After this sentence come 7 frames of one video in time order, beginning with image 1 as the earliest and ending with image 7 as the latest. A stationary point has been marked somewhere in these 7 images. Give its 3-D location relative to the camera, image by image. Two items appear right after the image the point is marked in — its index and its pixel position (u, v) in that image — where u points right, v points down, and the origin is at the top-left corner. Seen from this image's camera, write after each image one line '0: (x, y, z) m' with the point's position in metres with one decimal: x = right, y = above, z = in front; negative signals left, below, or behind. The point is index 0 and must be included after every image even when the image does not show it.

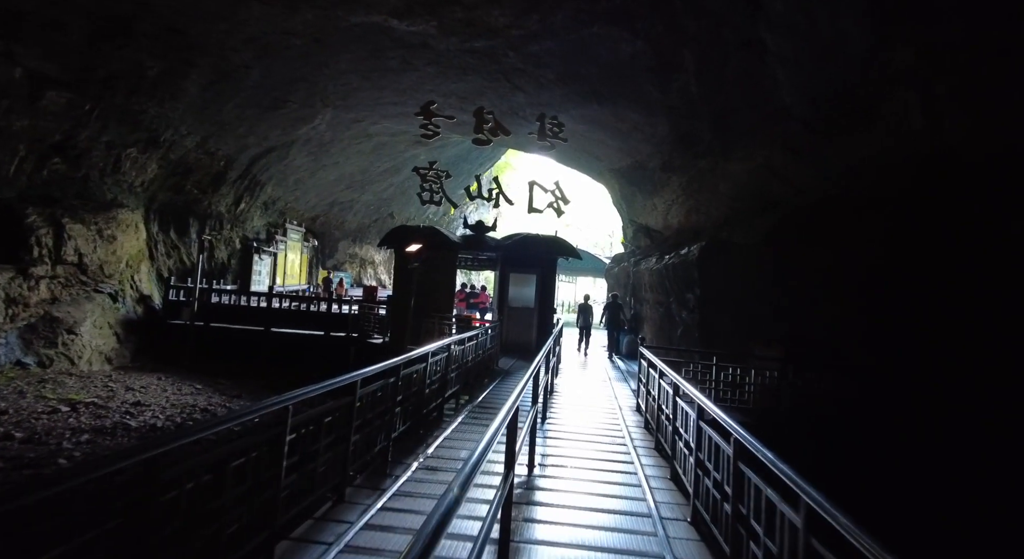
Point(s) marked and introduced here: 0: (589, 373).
0: (+1.2, -1.5, +8.8) m
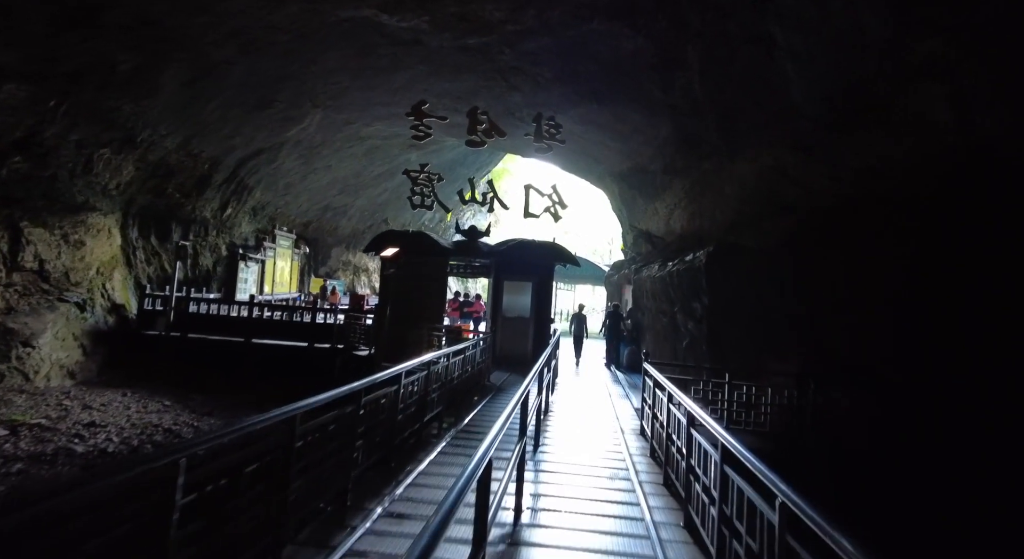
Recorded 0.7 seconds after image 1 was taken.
0: (+1.2, -1.6, +8.4) m
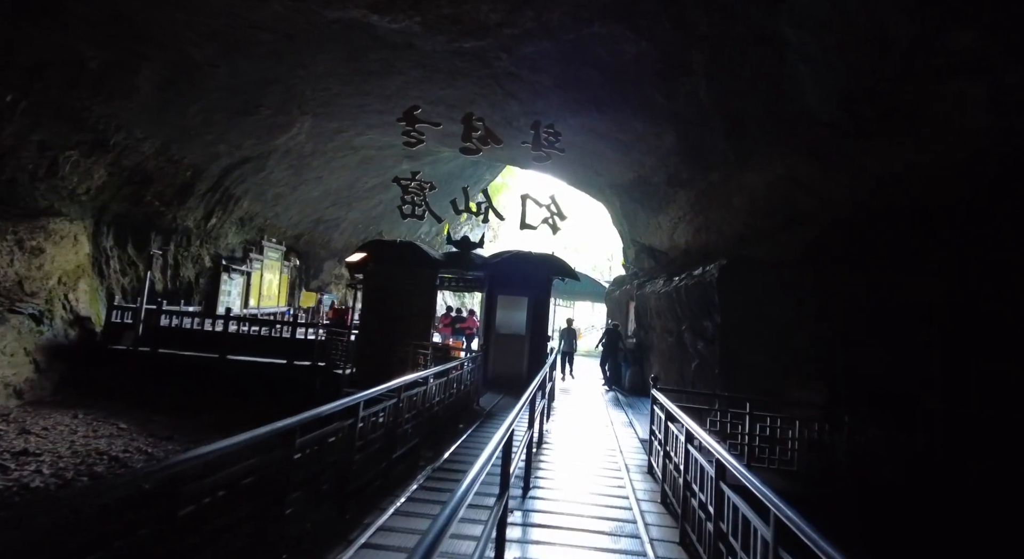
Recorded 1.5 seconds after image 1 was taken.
0: (+1.1, -1.8, +7.8) m
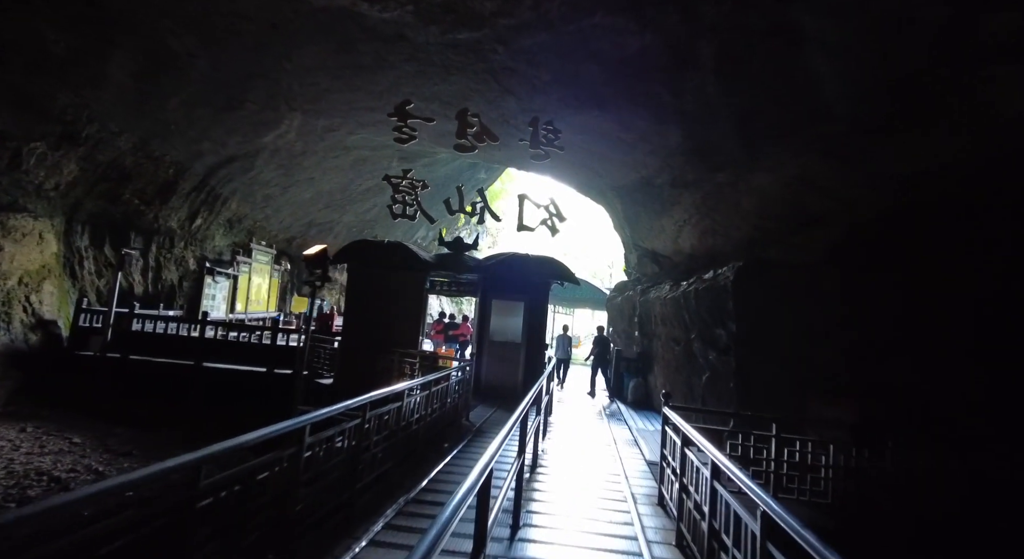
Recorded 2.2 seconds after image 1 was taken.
0: (+1.0, -1.9, +7.3) m
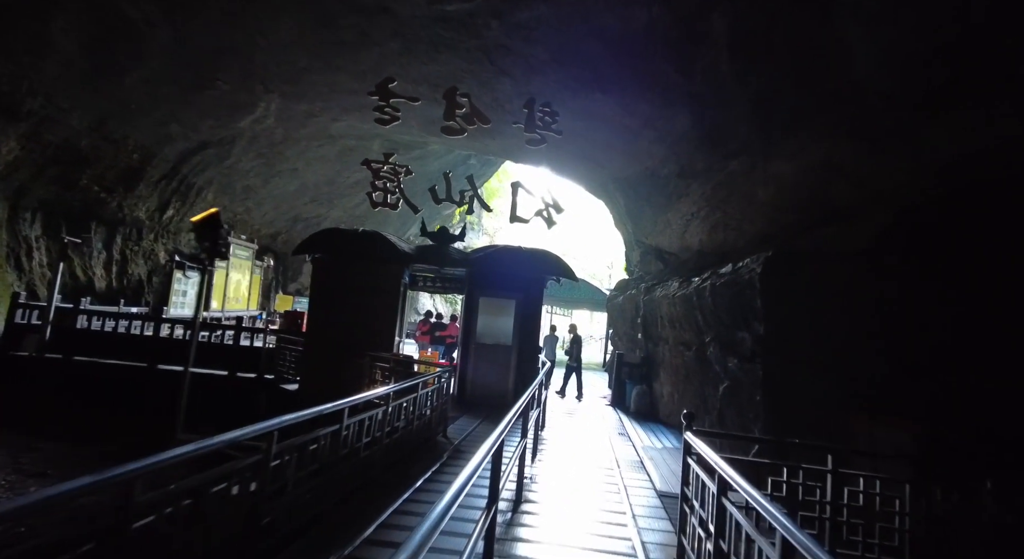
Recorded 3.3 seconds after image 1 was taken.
0: (+0.9, -1.8, +6.5) m
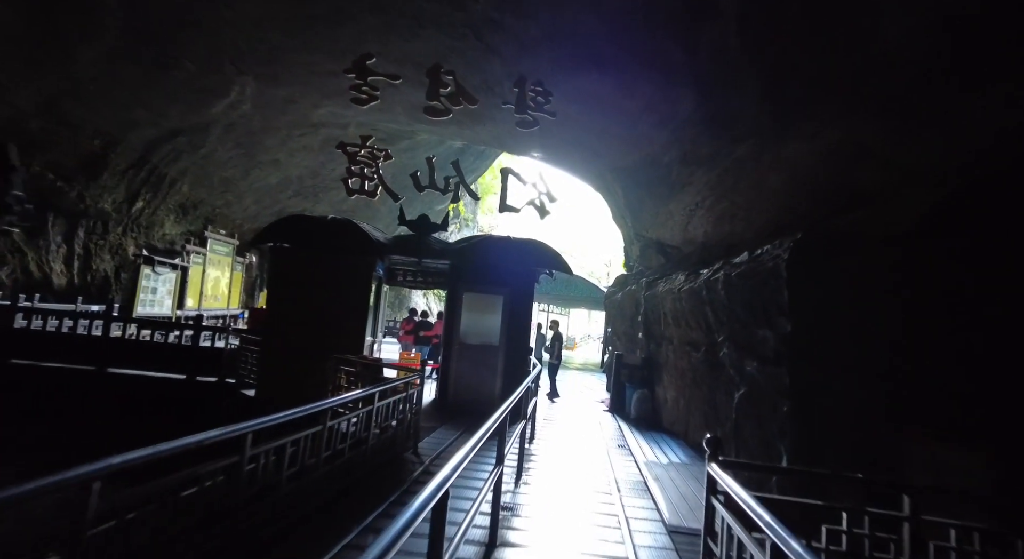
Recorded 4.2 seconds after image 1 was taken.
0: (+0.7, -1.8, +5.9) m
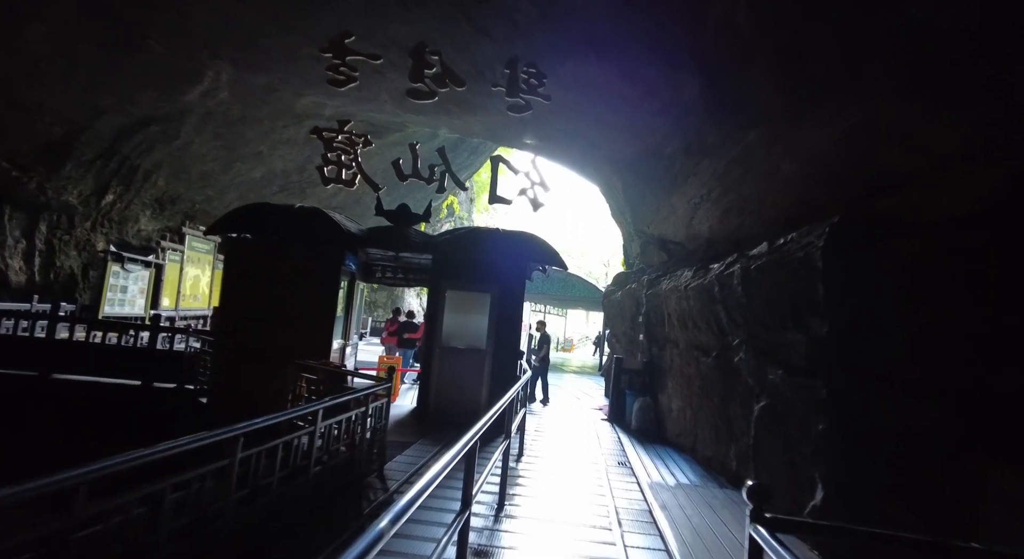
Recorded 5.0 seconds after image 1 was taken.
0: (+0.6, -1.7, +5.3) m
